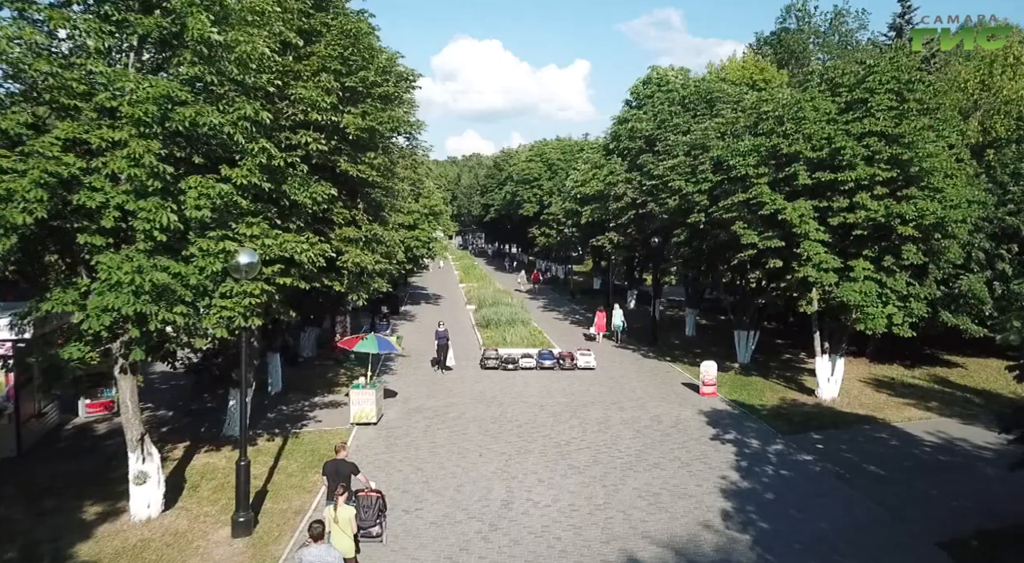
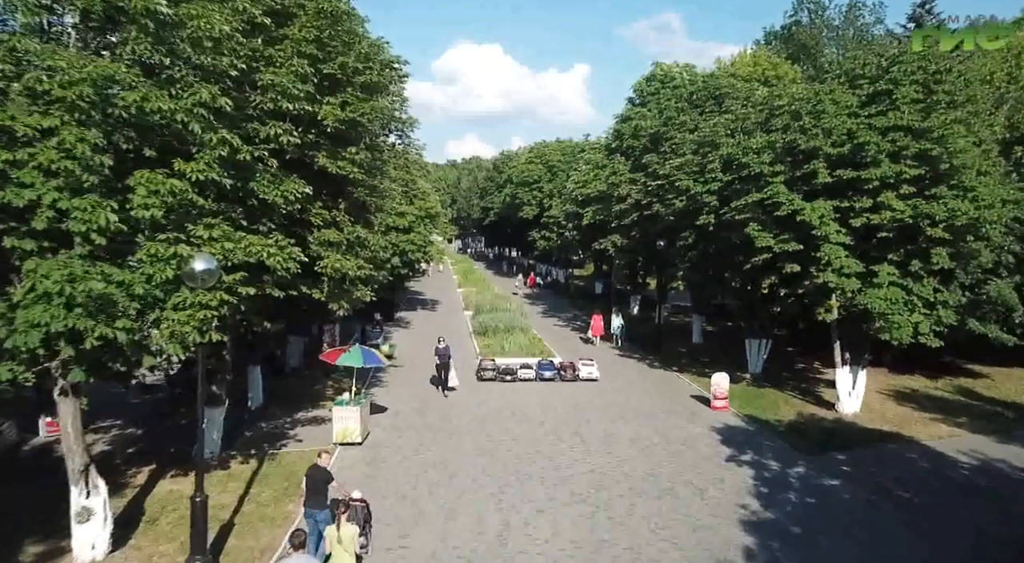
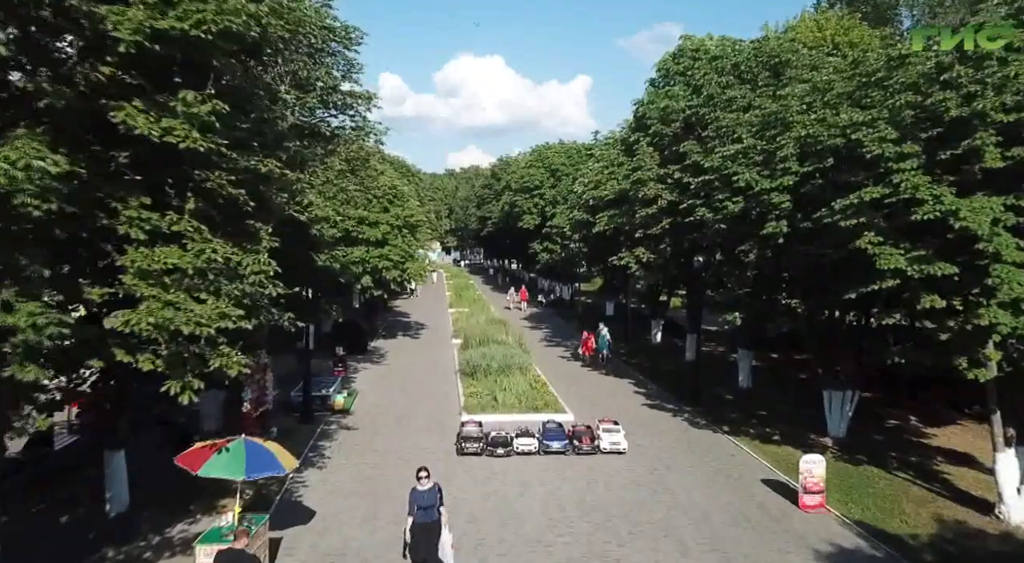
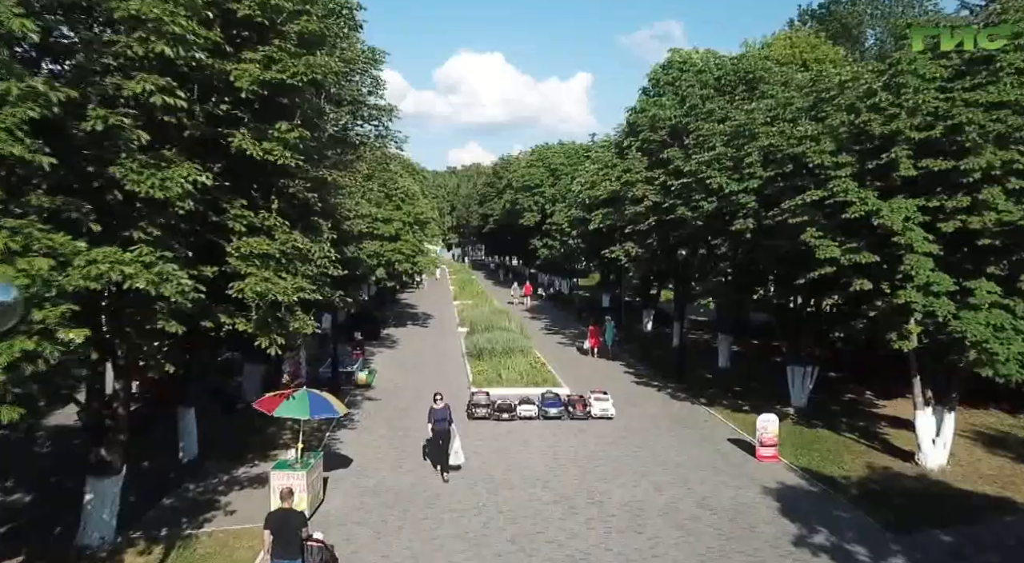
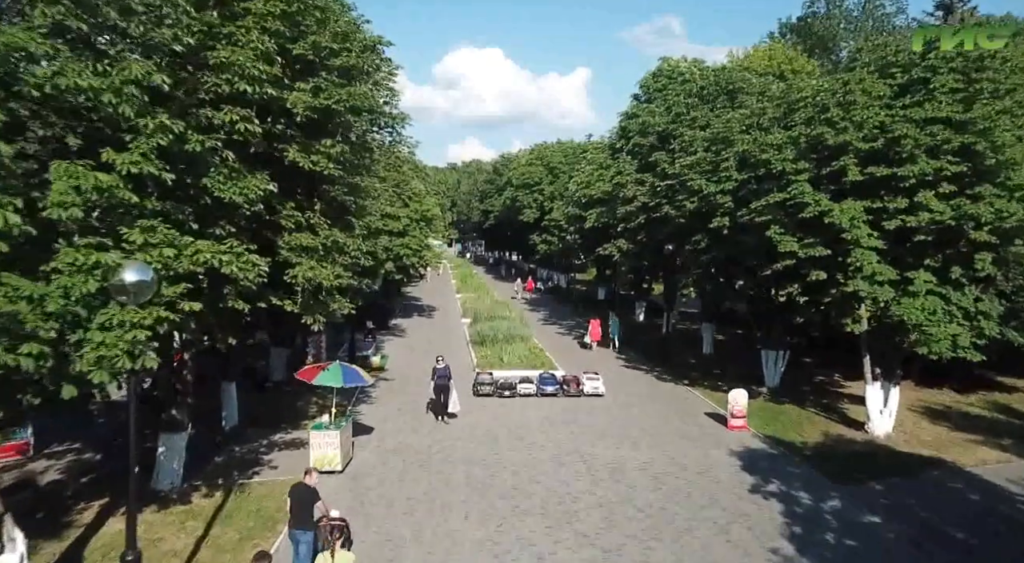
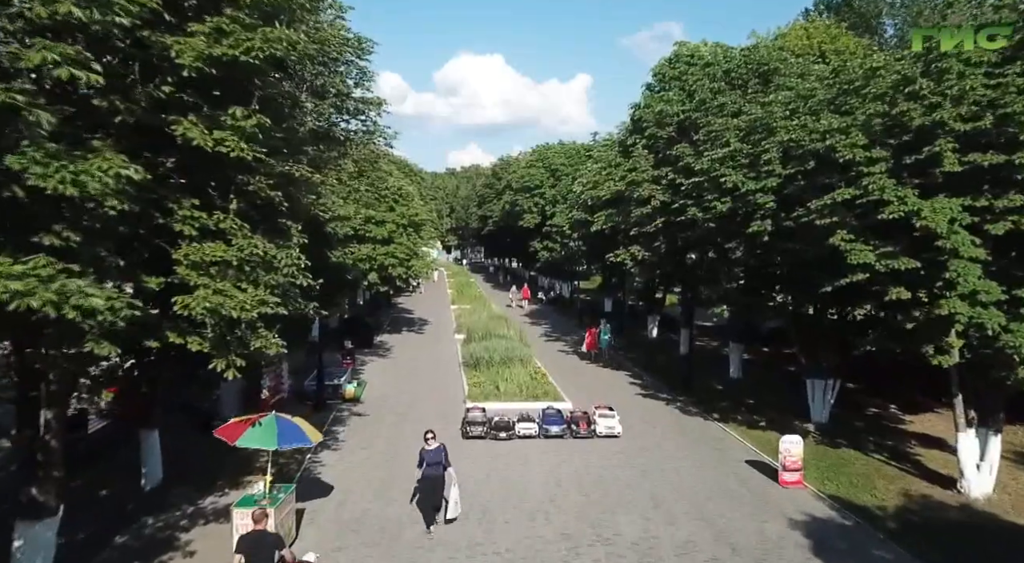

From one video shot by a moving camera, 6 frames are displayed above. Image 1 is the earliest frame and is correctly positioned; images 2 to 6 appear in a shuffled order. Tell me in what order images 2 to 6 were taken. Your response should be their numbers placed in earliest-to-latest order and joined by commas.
2, 5, 4, 6, 3
